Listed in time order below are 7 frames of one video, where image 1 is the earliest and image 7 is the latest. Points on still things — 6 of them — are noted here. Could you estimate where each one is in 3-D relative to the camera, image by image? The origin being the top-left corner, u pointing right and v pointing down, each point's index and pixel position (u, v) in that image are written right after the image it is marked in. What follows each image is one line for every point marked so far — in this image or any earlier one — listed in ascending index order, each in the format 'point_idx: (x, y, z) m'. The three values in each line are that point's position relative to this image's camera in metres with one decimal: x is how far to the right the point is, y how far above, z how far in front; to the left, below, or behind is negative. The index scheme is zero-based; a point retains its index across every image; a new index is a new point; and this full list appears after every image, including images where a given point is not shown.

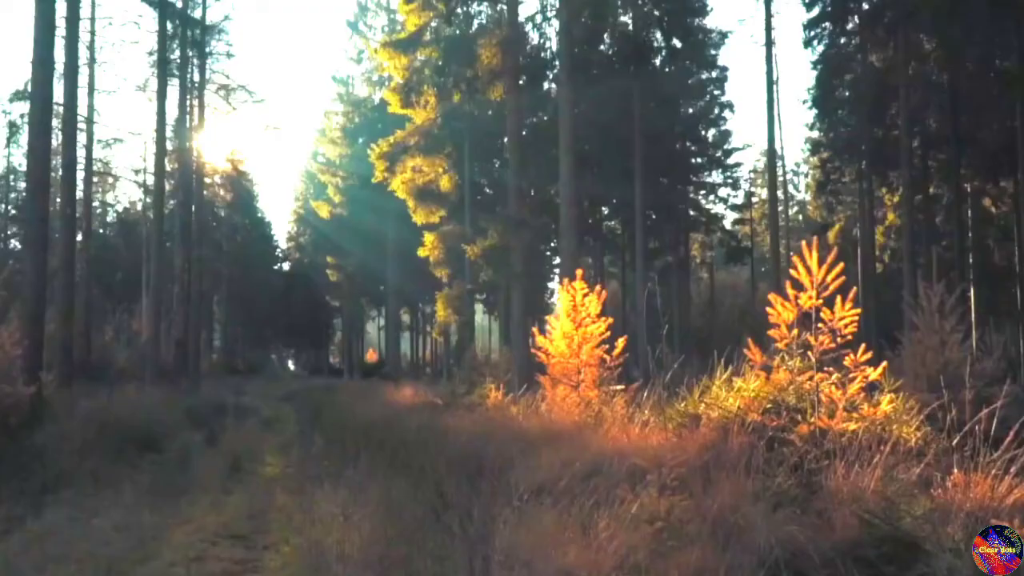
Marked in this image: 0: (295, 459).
0: (-2.1, -1.7, +10.2) m
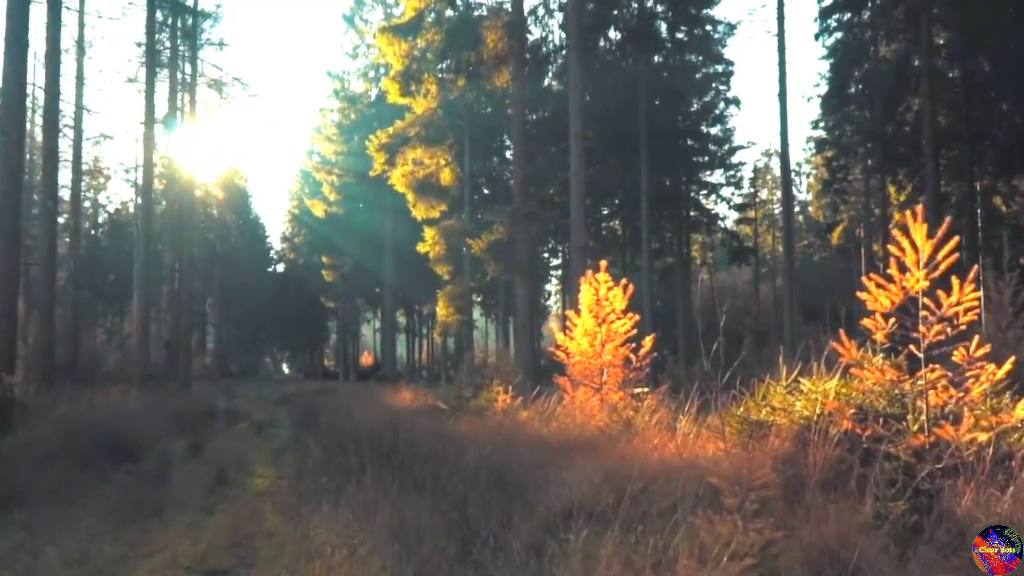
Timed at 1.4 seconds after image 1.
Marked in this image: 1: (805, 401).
0: (-2.0, -1.6, +9.1) m
1: (+1.8, -0.7, +6.3) m
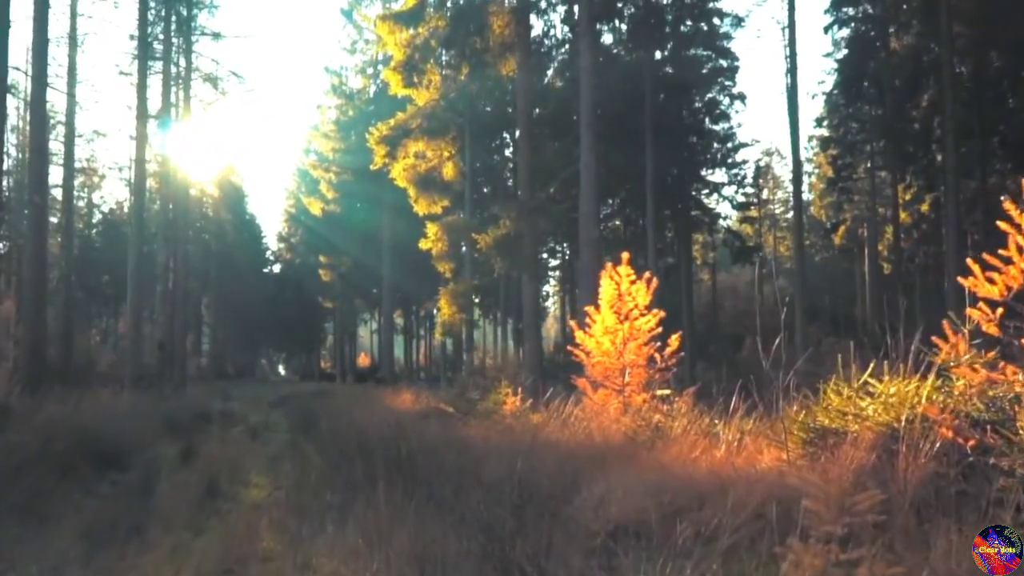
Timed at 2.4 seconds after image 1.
0: (-1.8, -1.6, +8.4) m
1: (+1.9, -0.6, +5.5) m
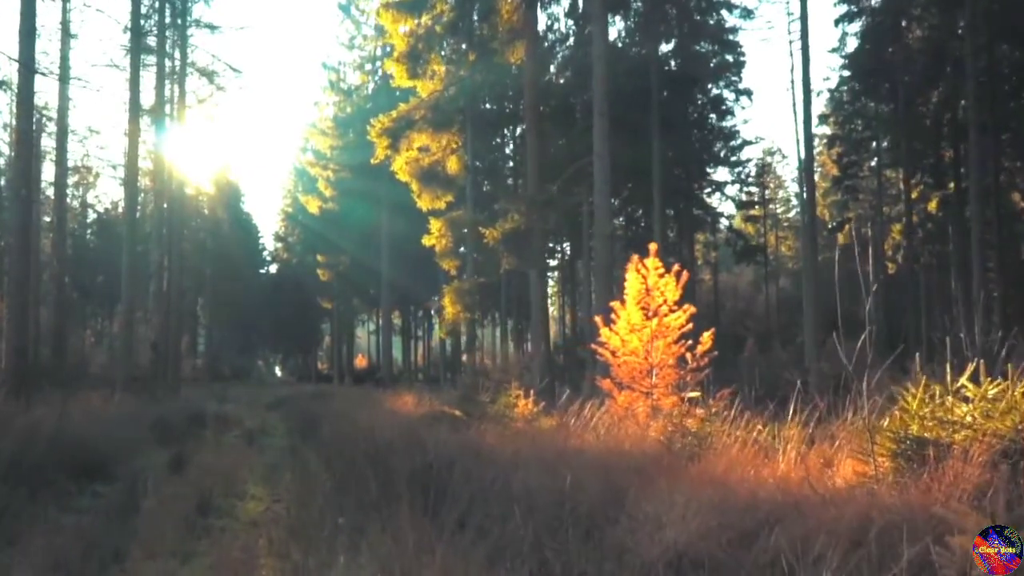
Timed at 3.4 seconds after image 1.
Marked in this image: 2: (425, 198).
0: (-1.7, -1.5, +7.6) m
1: (+2.1, -0.6, +4.8) m
2: (-1.6, +1.7, +19.4) m
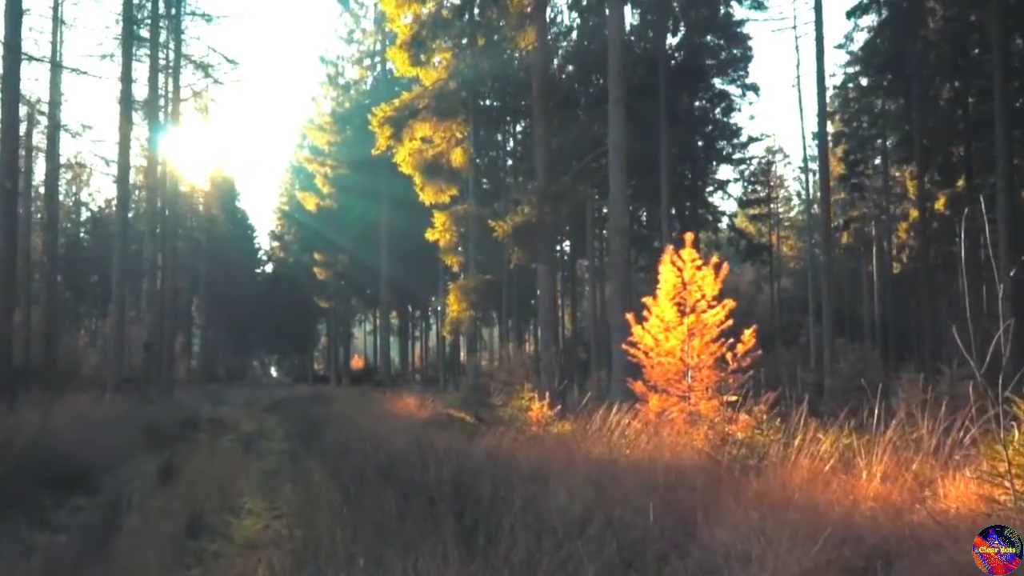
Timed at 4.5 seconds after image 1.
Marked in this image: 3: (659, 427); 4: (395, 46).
0: (-1.5, -1.5, +6.8) m
1: (+2.3, -0.5, +4.0) m
2: (-1.5, +1.7, +18.6) m
3: (+1.1, -1.0, +7.8) m
4: (-2.0, +4.1, +17.4) m
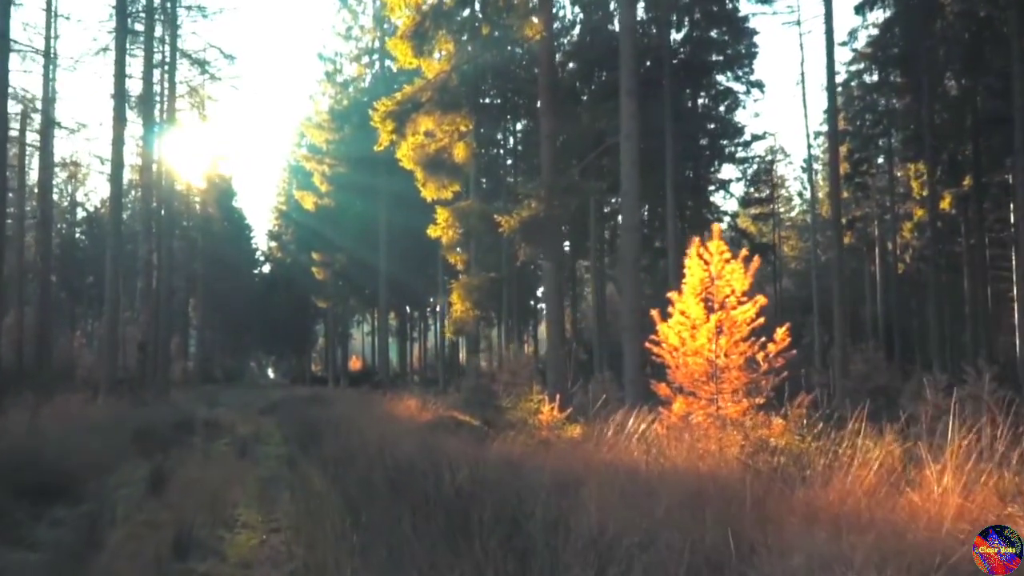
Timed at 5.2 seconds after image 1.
0: (-1.4, -1.4, +6.2) m
1: (+2.4, -0.5, +3.4) m
2: (-1.4, +1.8, +18.0) m
3: (+1.2, -1.0, +7.3) m
4: (-1.9, +4.1, +16.8) m
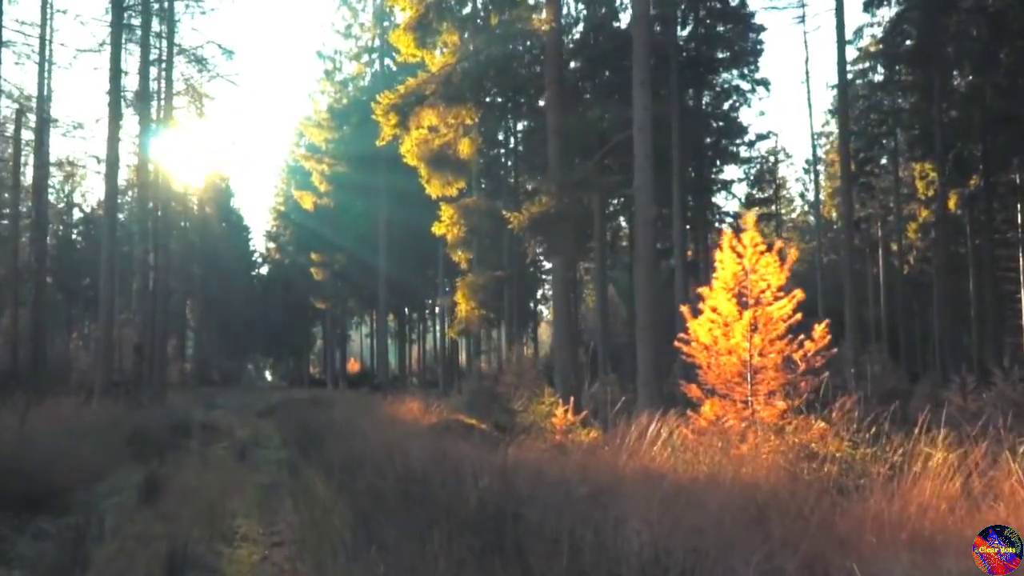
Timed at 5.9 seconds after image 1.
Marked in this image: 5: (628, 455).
0: (-1.2, -1.4, +5.7) m
1: (+2.6, -0.4, +2.9) m
2: (-1.3, +1.8, +17.5) m
3: (+1.4, -0.9, +6.8) m
4: (-1.8, +4.1, +16.3) m
5: (+0.7, -1.1, +6.5) m
